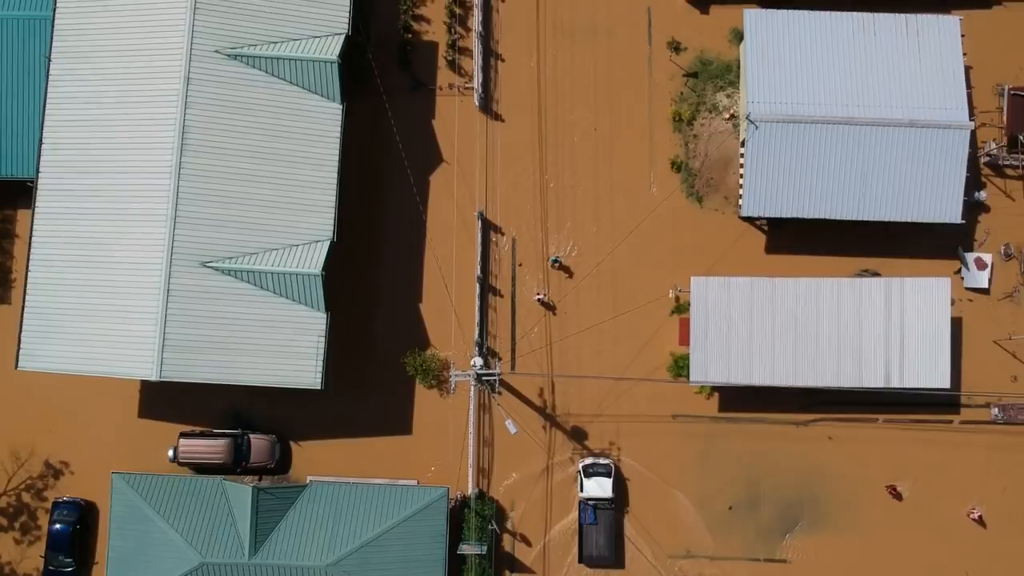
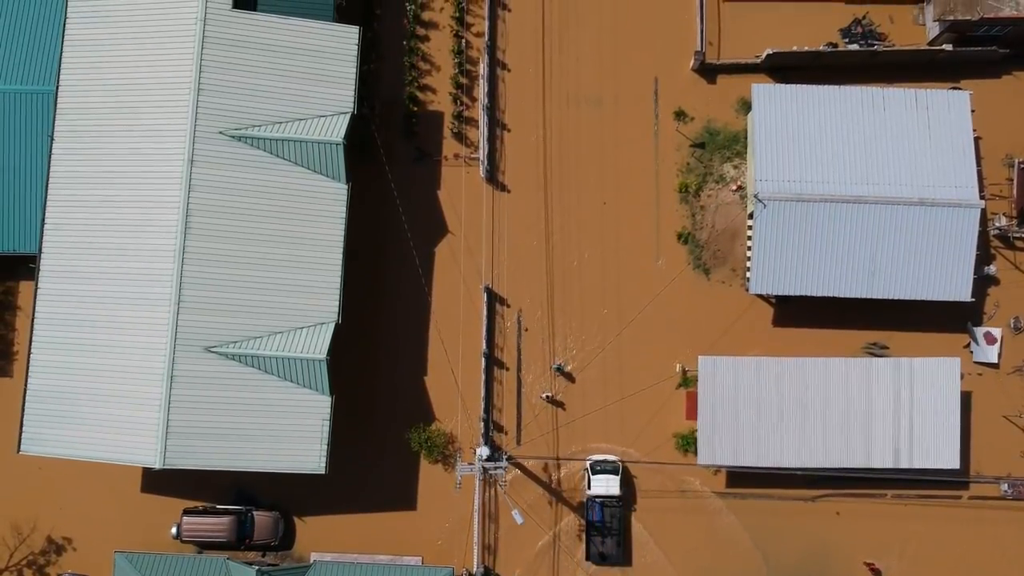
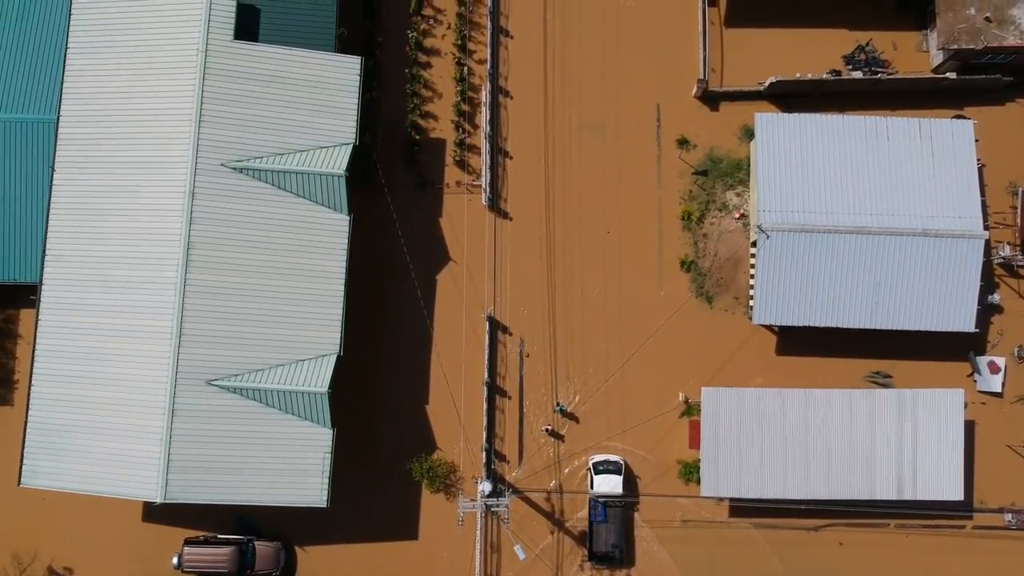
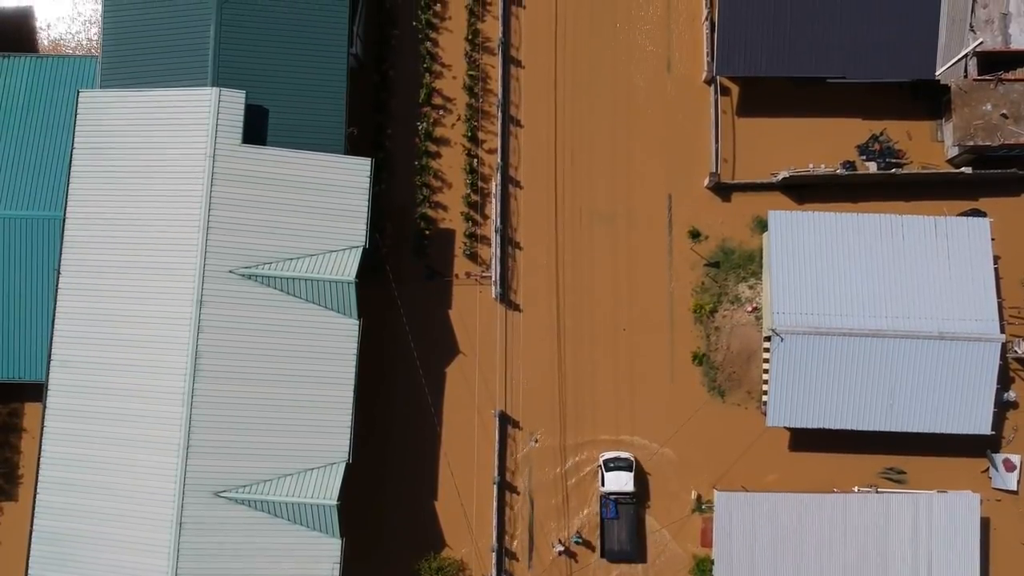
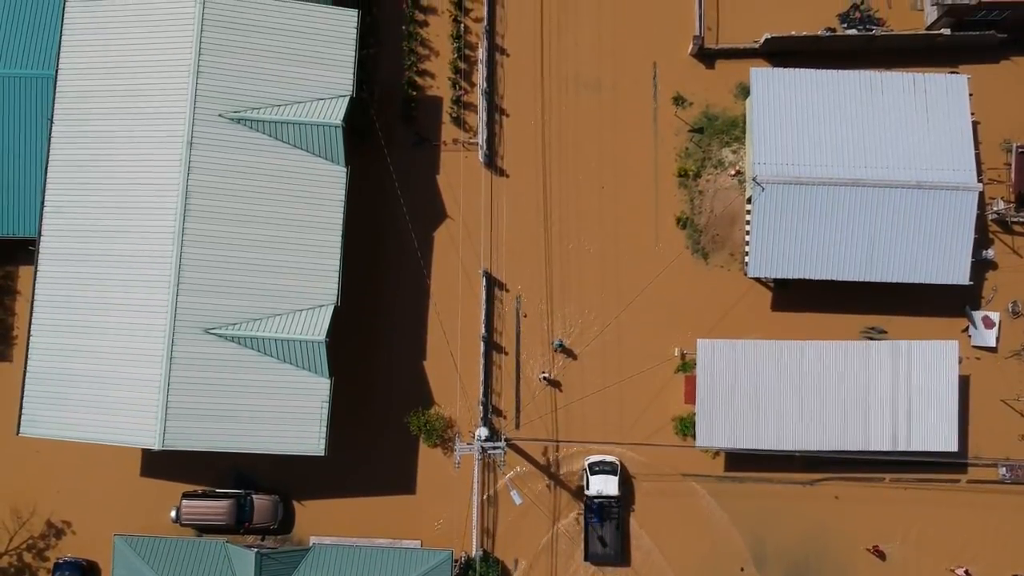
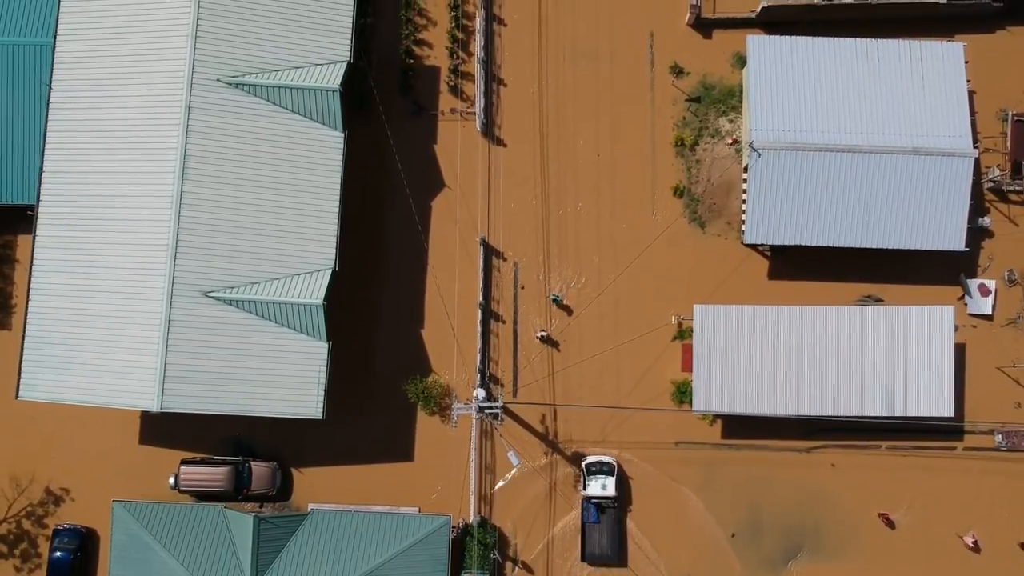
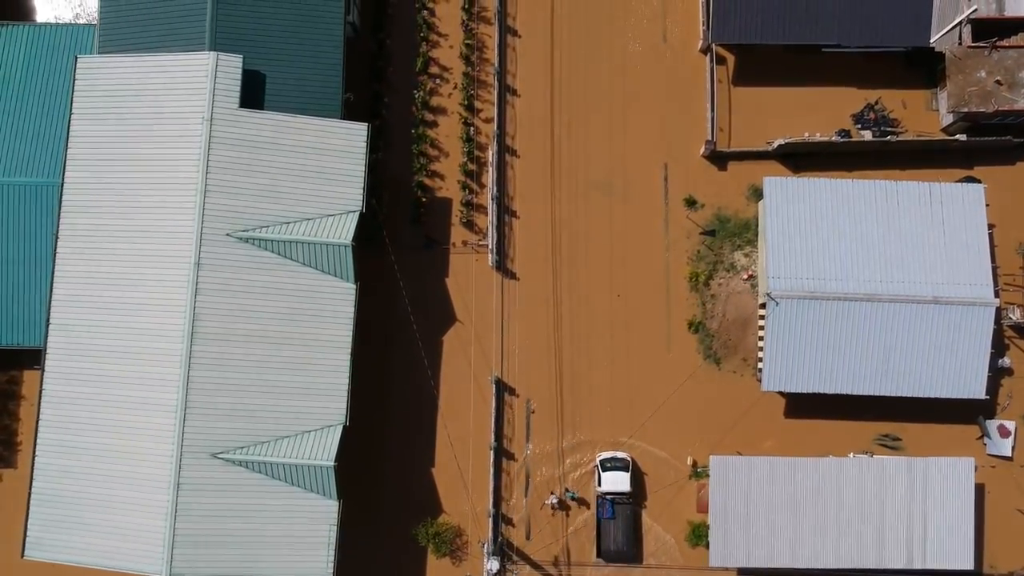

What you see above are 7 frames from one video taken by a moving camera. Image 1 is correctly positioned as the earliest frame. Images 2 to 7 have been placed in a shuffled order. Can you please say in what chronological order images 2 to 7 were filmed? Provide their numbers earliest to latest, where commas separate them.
6, 5, 2, 3, 7, 4
